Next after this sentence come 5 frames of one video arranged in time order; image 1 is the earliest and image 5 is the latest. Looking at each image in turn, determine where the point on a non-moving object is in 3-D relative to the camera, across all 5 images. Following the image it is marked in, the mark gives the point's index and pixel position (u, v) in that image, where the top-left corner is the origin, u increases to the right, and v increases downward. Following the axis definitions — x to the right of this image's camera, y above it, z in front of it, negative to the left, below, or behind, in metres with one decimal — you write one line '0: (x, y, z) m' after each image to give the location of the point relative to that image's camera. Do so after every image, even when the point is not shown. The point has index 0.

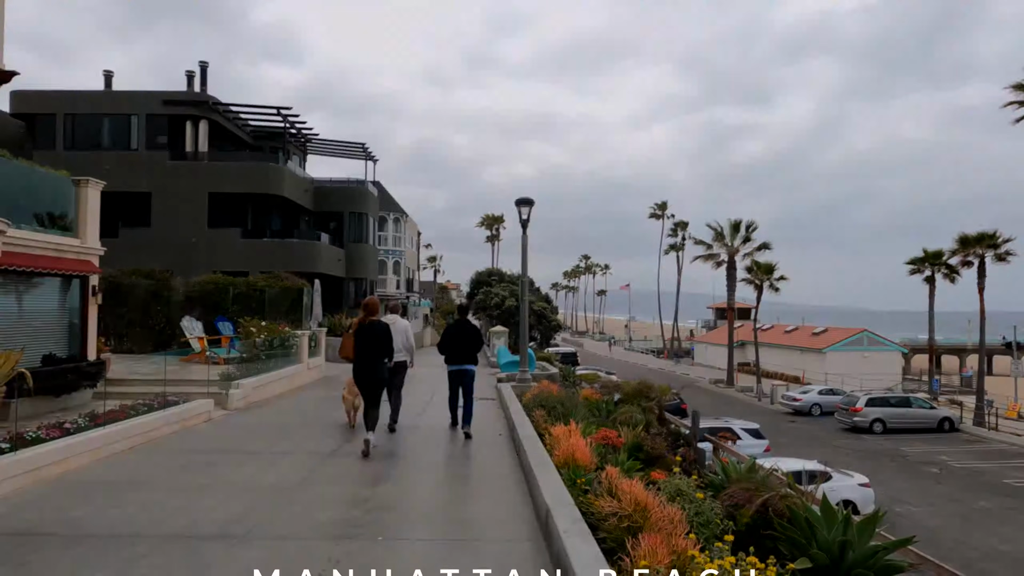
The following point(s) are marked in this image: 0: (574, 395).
0: (+1.2, -2.1, +17.1) m
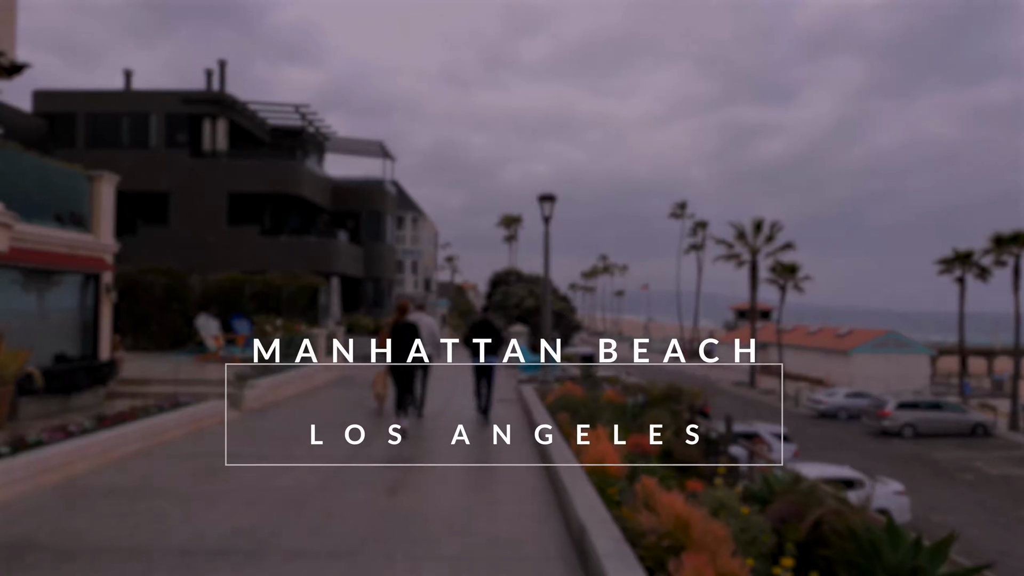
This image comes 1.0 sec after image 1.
0: (+1.6, -2.1, +16.6) m
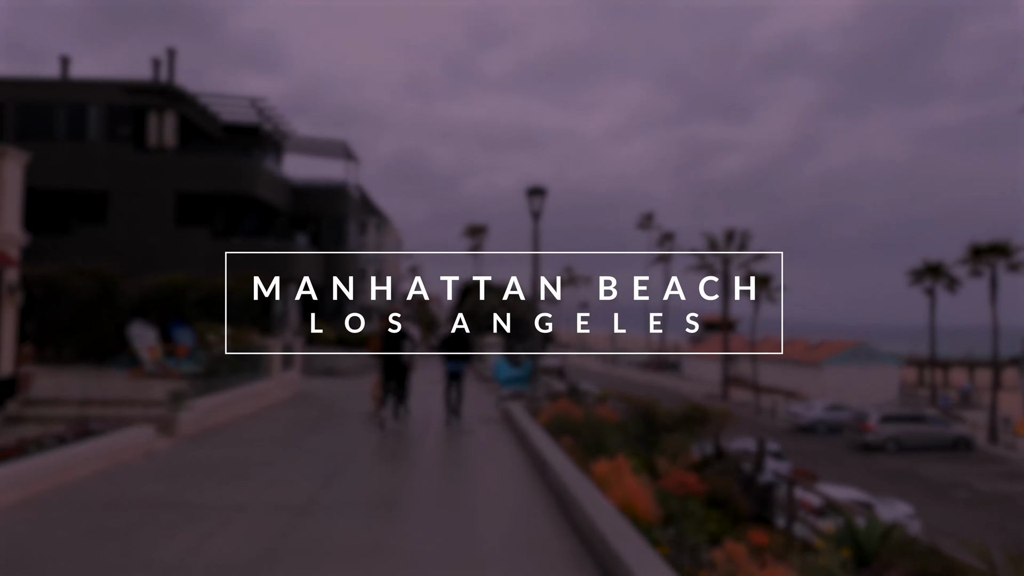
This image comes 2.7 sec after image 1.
0: (+1.4, -2.1, +14.5) m
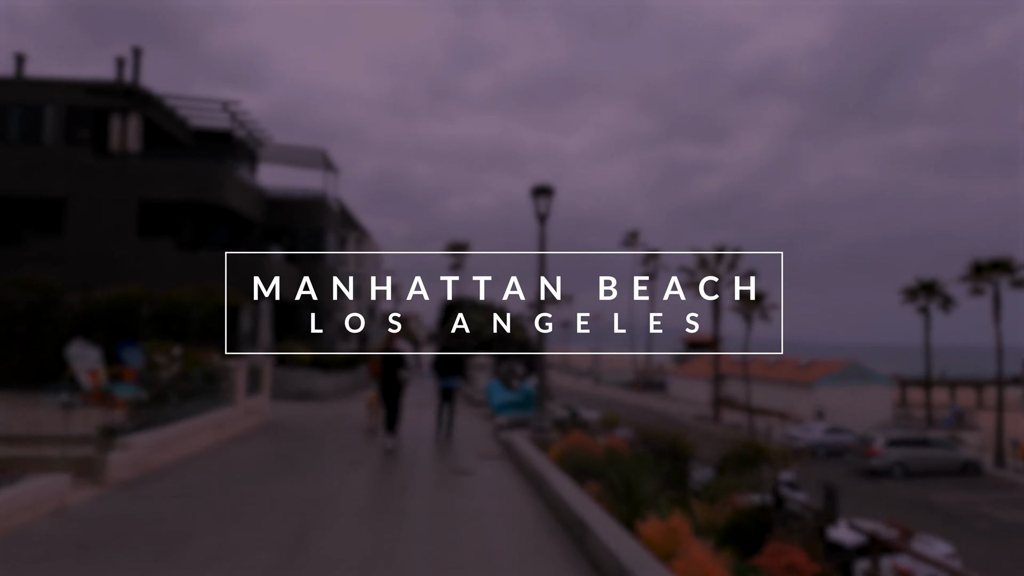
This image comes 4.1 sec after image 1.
0: (+1.5, -2.3, +12.4) m
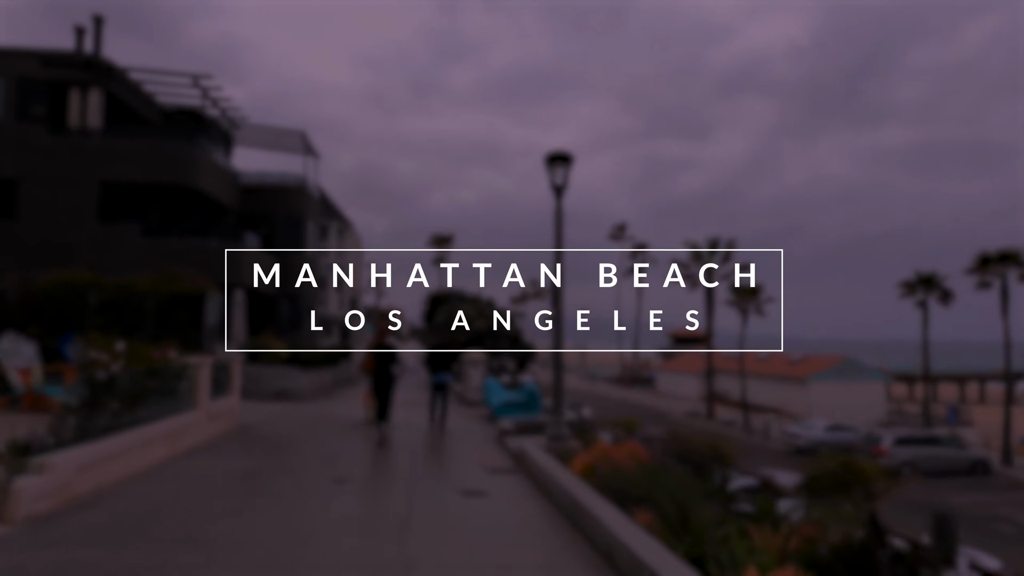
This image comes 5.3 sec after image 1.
0: (+1.6, -2.1, +10.4) m
